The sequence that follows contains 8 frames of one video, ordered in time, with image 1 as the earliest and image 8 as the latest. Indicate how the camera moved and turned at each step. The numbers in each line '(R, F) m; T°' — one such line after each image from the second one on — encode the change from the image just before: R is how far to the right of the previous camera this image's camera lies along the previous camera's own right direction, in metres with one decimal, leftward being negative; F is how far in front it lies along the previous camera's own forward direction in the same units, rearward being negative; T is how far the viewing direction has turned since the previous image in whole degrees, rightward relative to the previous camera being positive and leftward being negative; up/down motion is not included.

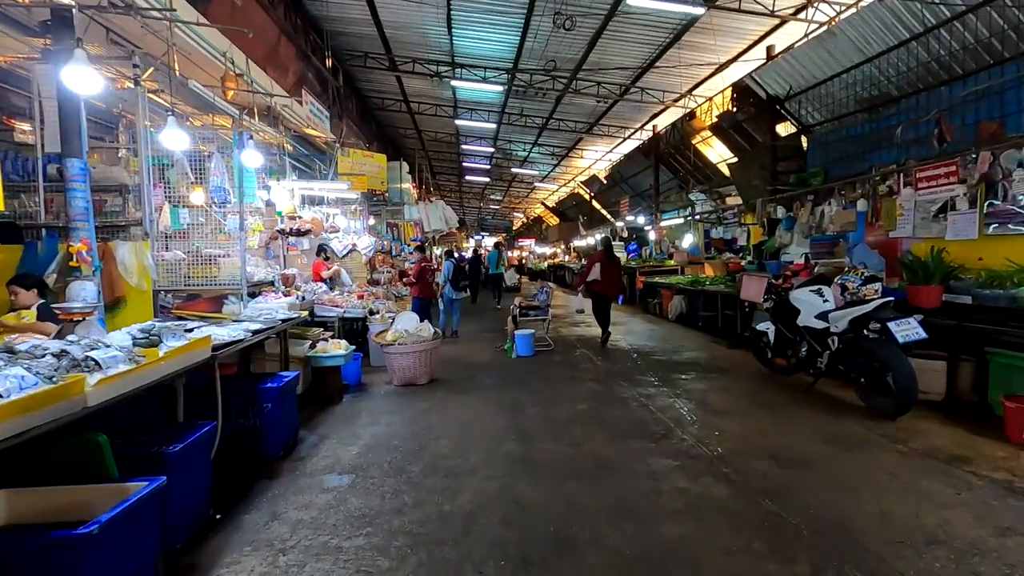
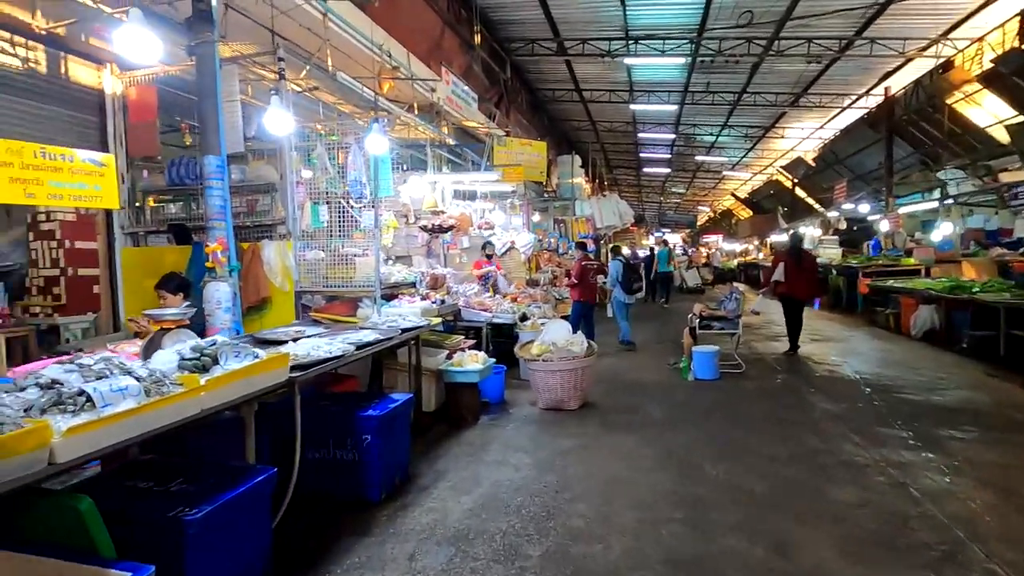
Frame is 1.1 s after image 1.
(+0.1, +1.1) m; -19°
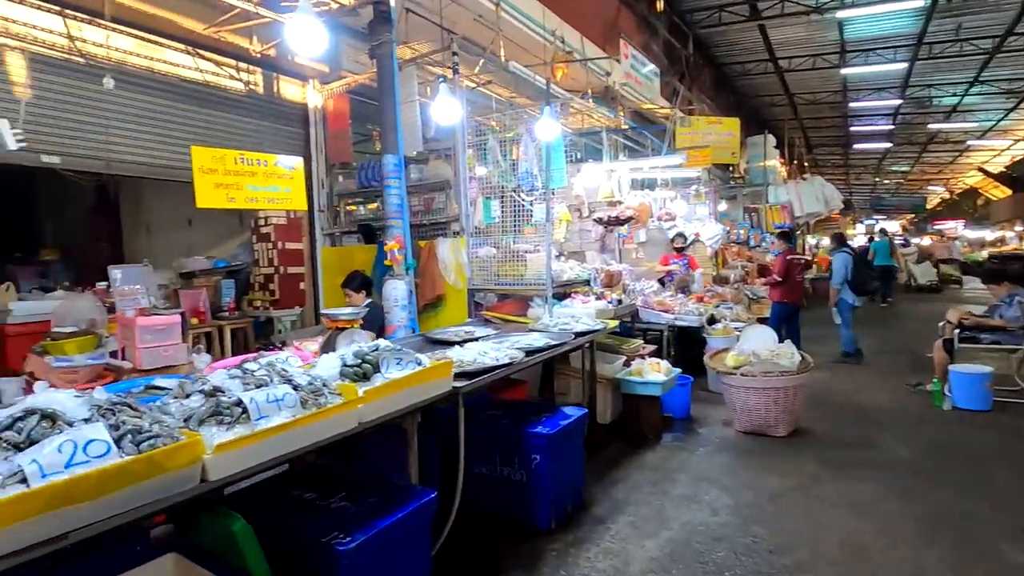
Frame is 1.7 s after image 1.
(-0.1, +0.4) m; -18°
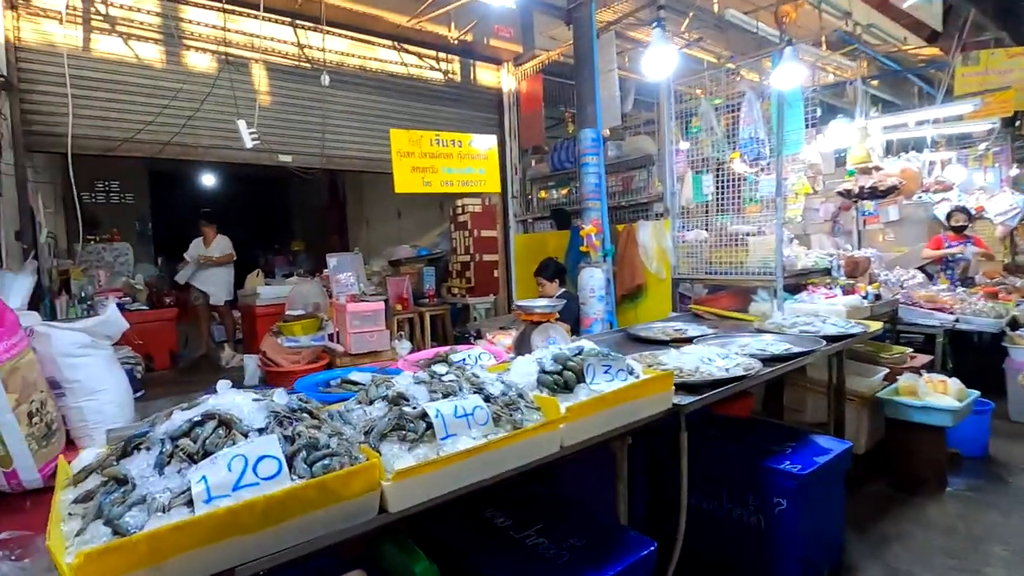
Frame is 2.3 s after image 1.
(-0.2, +0.4) m; -20°
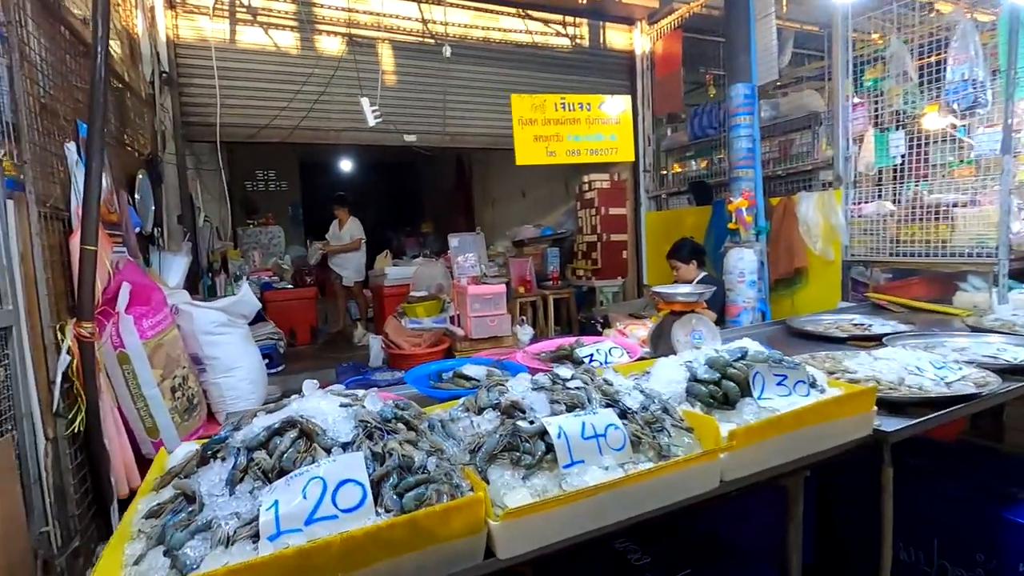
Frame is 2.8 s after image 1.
(0.0, +0.3) m; -13°
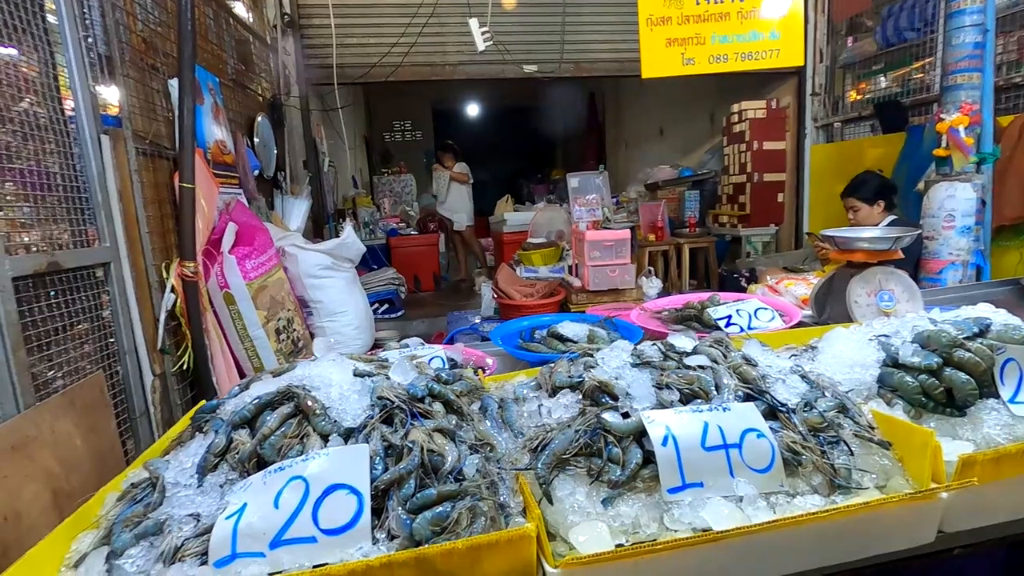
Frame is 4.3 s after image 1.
(+0.1, +0.3) m; -14°
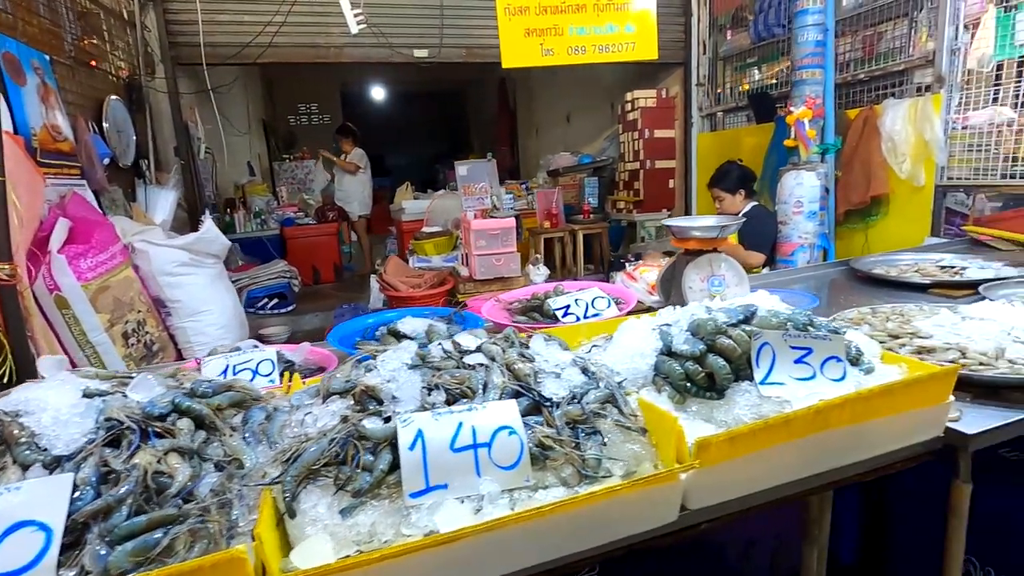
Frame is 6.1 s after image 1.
(+0.2, 0.0) m; +7°
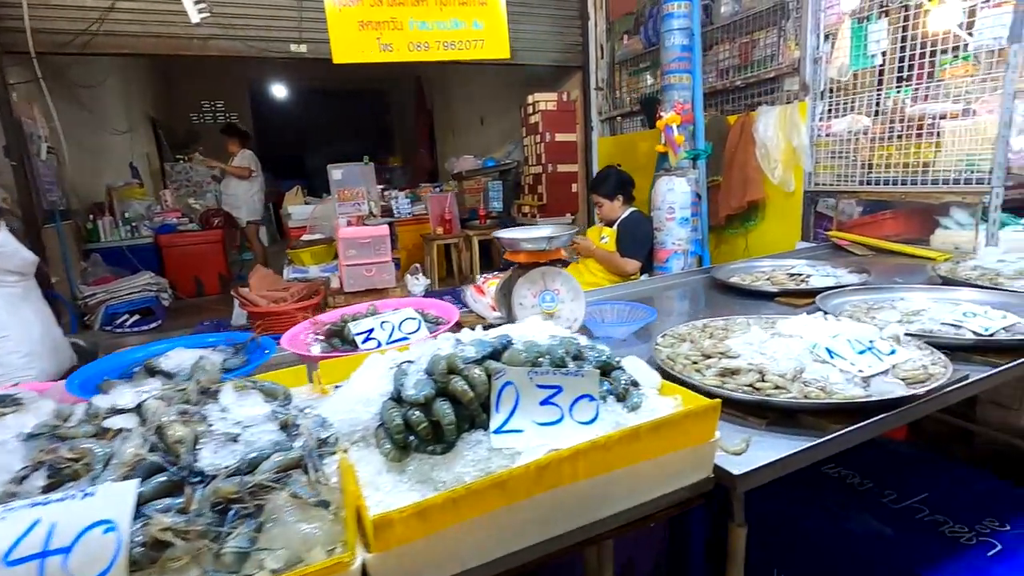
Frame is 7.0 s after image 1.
(+0.3, +0.1) m; +6°
